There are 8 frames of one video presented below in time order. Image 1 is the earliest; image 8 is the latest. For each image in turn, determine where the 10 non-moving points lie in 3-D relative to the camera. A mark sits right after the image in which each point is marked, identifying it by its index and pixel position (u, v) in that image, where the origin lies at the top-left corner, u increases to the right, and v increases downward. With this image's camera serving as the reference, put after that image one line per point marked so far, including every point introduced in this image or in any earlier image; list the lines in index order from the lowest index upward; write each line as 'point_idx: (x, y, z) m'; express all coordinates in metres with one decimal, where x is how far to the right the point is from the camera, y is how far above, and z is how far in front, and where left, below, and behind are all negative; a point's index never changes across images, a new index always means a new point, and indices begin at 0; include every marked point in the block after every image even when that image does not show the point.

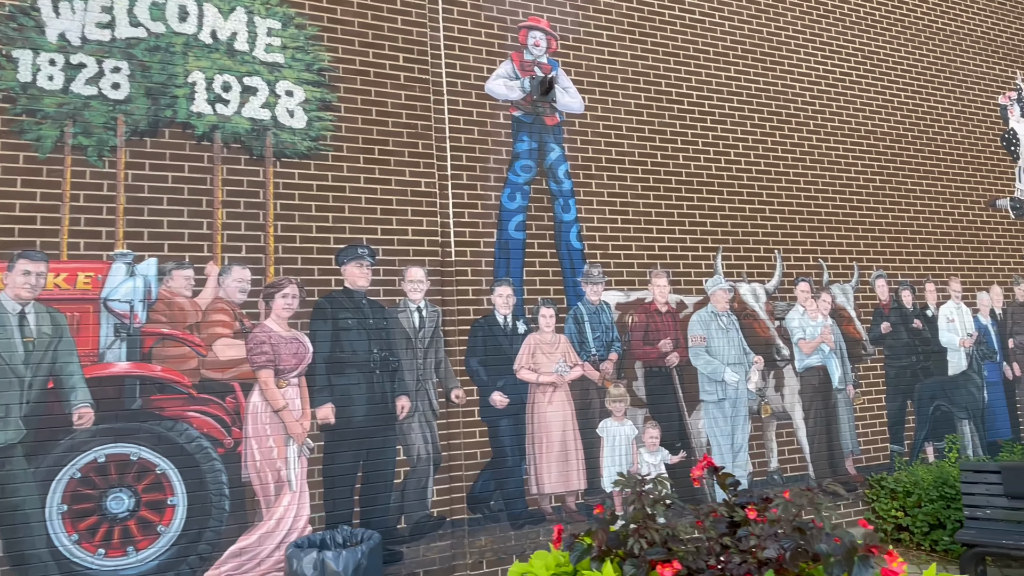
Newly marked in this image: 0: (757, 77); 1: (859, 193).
0: (+2.7, +2.3, +6.8) m
1: (+3.9, +1.1, +7.1) m
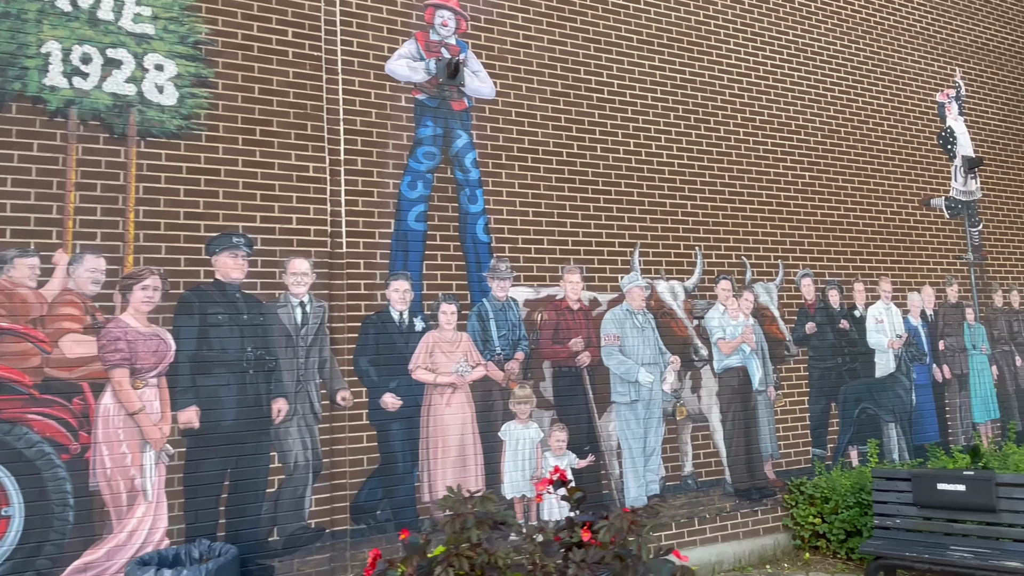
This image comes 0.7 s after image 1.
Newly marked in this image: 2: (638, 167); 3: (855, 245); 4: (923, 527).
0: (+1.8, +2.3, +6.6) m
1: (+3.0, +1.1, +6.9) m
2: (+1.3, +1.2, +6.2) m
3: (+3.9, +0.5, +7.1) m
4: (+3.2, -1.9, +4.8) m
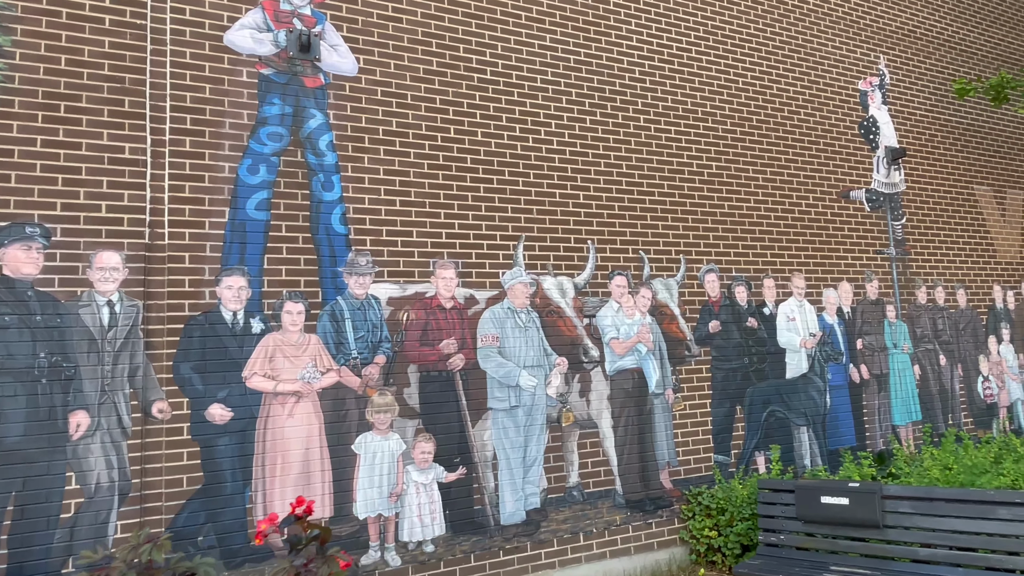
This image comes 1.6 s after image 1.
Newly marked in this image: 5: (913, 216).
0: (+0.6, +2.4, +6.1) m
1: (+1.9, +1.1, +6.5) m
2: (+0.1, +1.2, +5.7) m
3: (+2.8, +0.5, +6.7) m
4: (+2.1, -1.8, +4.4) m
5: (+5.1, +0.9, +7.9) m
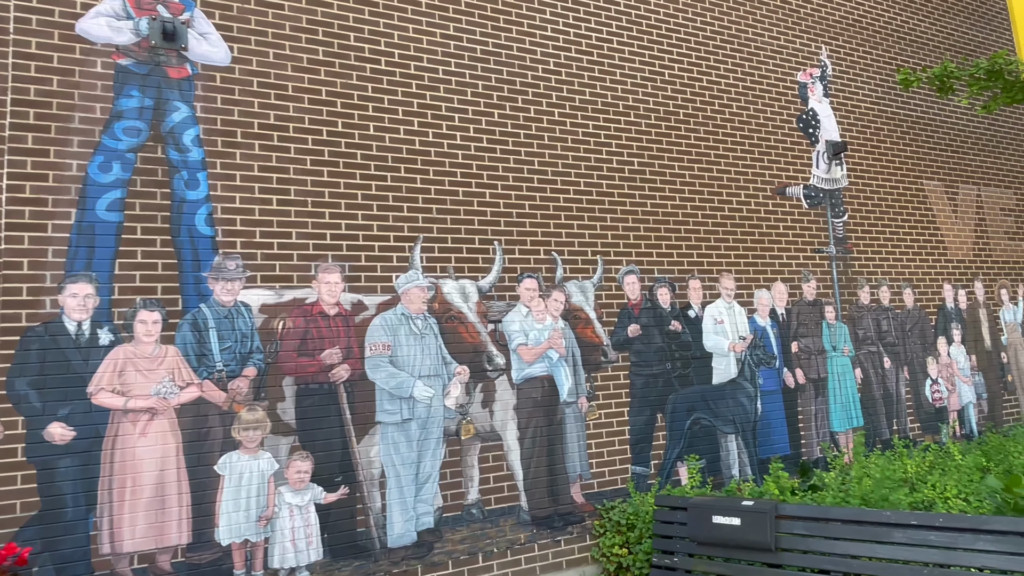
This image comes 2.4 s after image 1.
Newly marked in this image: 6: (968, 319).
0: (-0.3, +2.3, +5.8) m
1: (+1.0, +1.1, +6.1) m
2: (-0.8, +1.2, +5.4) m
3: (+1.9, +0.5, +6.4) m
4: (+1.2, -1.8, +4.1) m
5: (+4.2, +0.9, +7.5) m
6: (+6.0, -0.4, +8.1) m
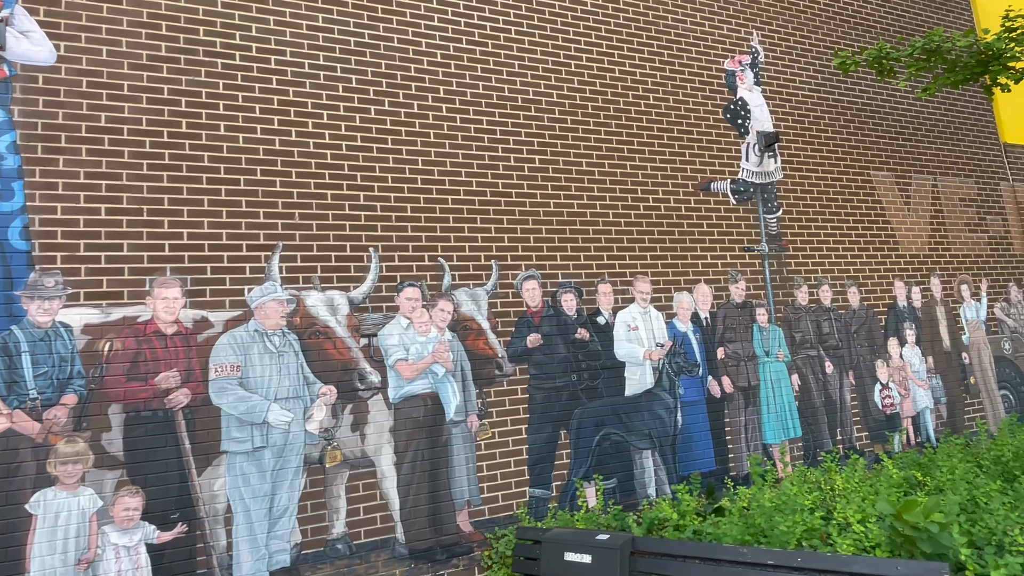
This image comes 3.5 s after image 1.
0: (-1.3, +2.2, +5.4) m
1: (-0.1, +1.0, +5.7) m
2: (-1.8, +1.1, +5.0) m
3: (+0.8, +0.5, +5.9) m
4: (+0.3, -1.9, +3.6) m
5: (+3.2, +0.9, +7.0) m
6: (+5.0, -0.4, +7.6) m
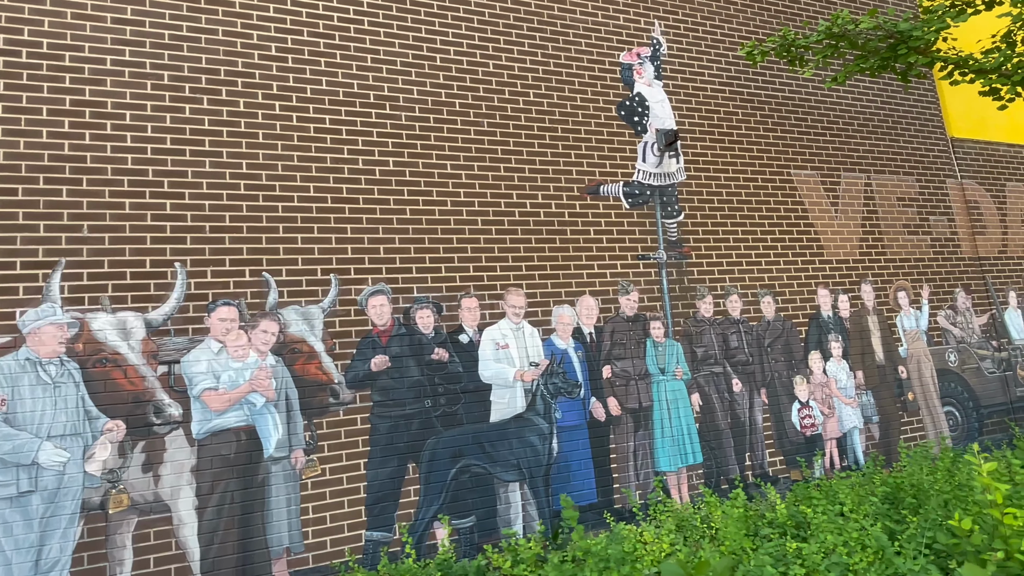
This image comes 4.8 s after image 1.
0: (-2.7, +2.1, +4.9) m
1: (-1.4, +0.9, +5.1) m
2: (-3.1, +0.9, +4.5) m
3: (-0.4, +0.3, +5.4) m
4: (-1.0, -2.0, +3.0) m
5: (+1.9, +0.8, +6.4) m
6: (+3.8, -0.5, +6.9) m
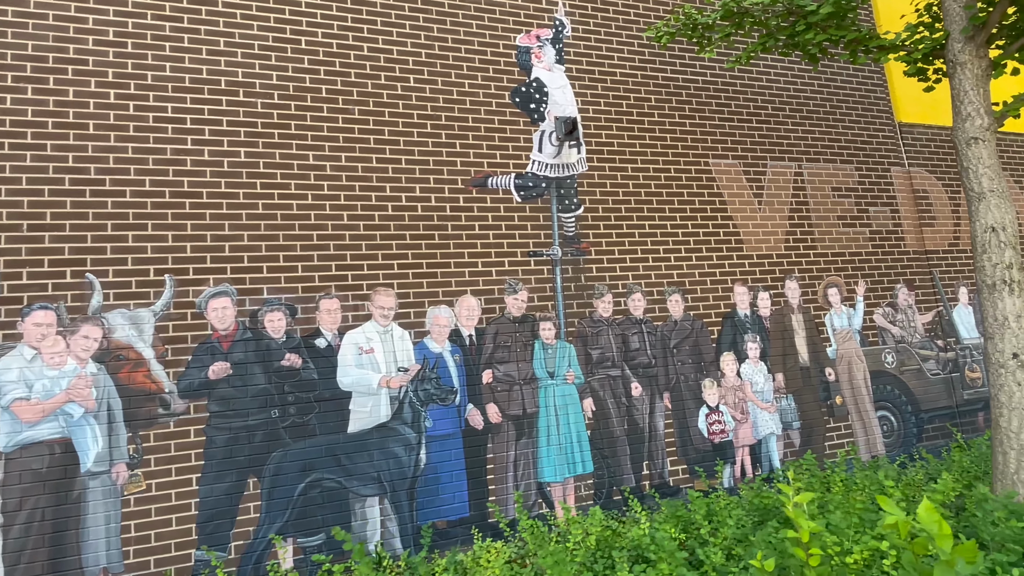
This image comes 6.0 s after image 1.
0: (-3.8, +2.1, +4.6) m
1: (-2.5, +0.9, +4.8) m
2: (-4.3, +0.9, +4.2) m
3: (-1.5, +0.3, +5.0) m
4: (-2.2, -2.0, +2.7) m
5: (+0.8, +0.8, +6.0) m
6: (+2.7, -0.4, +6.5) m
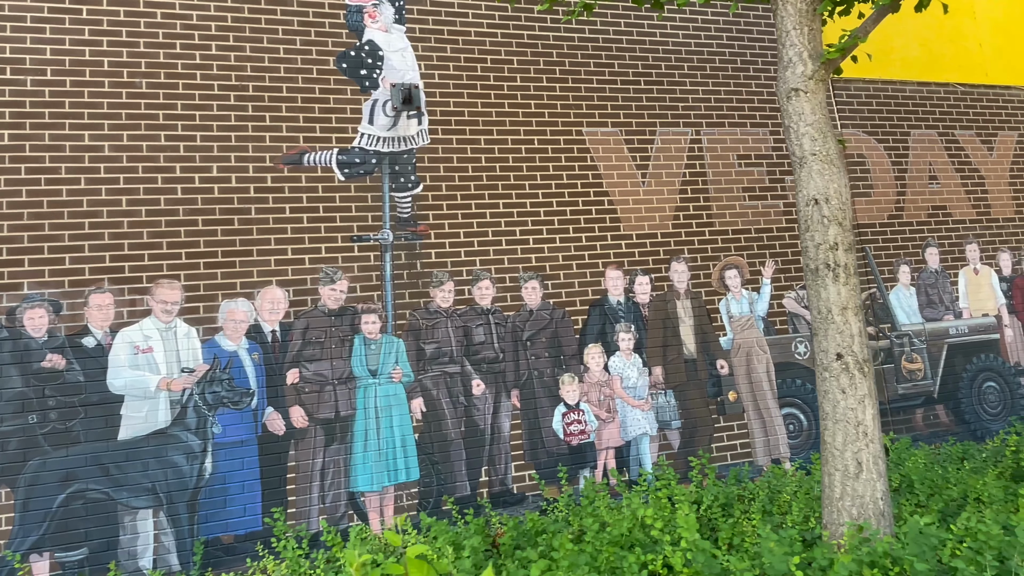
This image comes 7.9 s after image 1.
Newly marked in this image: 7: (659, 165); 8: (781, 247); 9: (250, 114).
0: (-5.4, +2.1, +4.2) m
1: (-4.0, +0.9, +4.4) m
2: (-5.9, +0.9, +4.0) m
3: (-3.1, +0.4, +4.6) m
4: (-3.8, -2.0, +2.4) m
5: (-0.6, +0.9, +5.4) m
6: (+1.3, -0.3, +5.8) m
7: (+1.4, +1.2, +6.0) m
8: (+2.7, +0.4, +6.3) m
9: (-2.1, +1.4, +5.0) m
